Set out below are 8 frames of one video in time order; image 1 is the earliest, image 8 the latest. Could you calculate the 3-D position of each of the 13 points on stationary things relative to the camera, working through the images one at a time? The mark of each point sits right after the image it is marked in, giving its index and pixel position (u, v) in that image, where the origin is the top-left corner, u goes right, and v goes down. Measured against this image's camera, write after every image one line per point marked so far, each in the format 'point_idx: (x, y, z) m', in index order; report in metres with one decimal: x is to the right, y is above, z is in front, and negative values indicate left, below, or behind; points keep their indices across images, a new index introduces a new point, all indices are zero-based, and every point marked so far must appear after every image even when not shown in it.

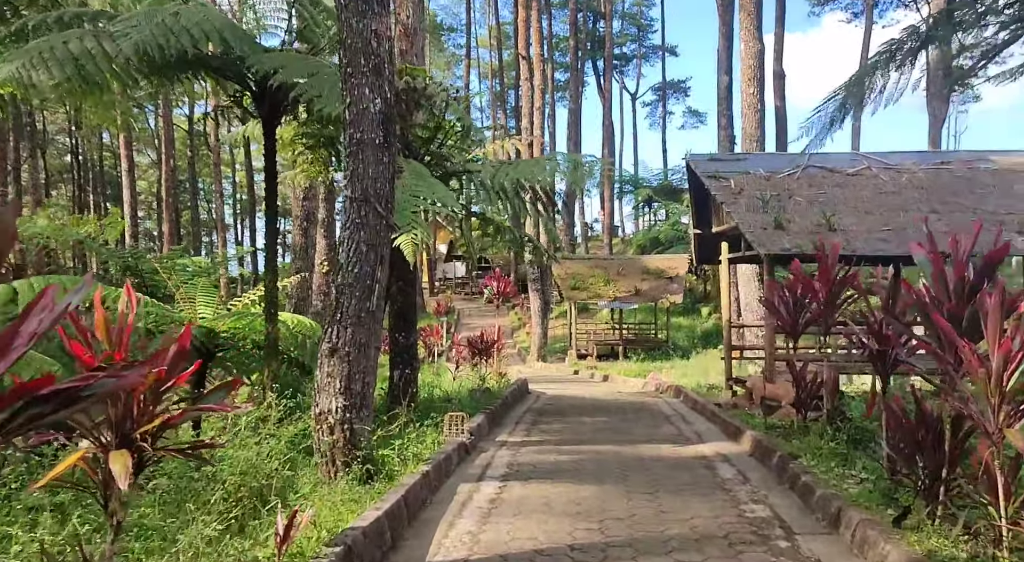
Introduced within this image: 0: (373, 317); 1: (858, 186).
0: (-0.9, -0.2, +6.5) m
1: (+4.2, +1.2, +12.7) m
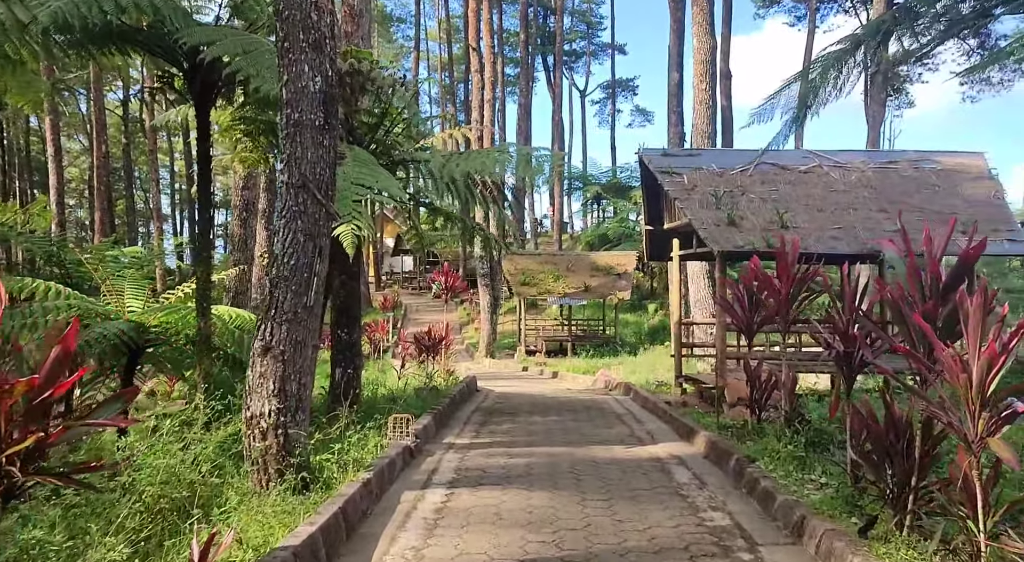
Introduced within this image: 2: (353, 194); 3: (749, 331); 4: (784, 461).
0: (-1.2, -0.2, +6.1) m
1: (+3.6, +1.2, +12.5) m
2: (-1.3, +0.7, +8.0) m
3: (+2.1, -0.5, +9.2) m
4: (+1.8, -1.2, +6.8) m
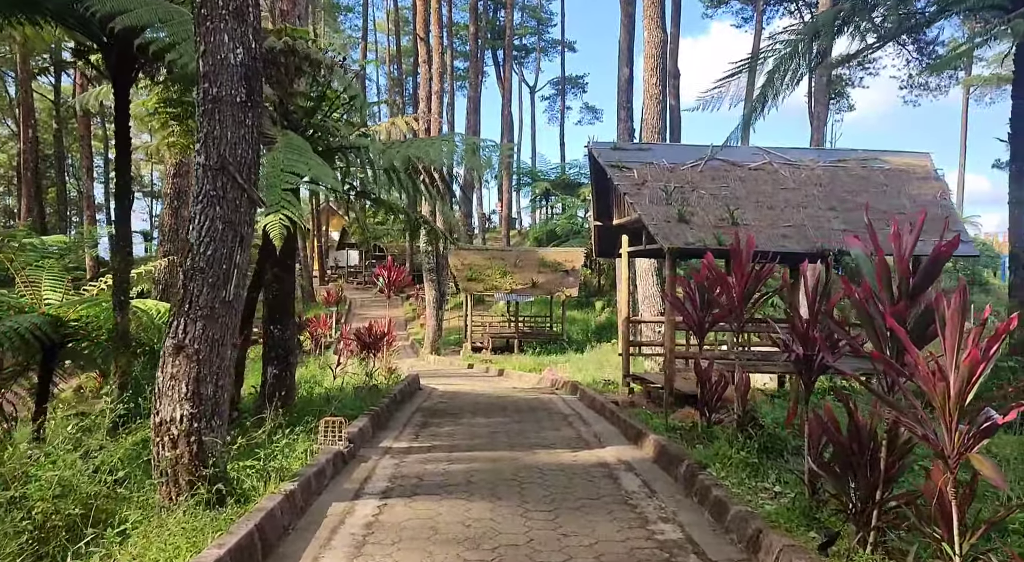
0: (-1.5, -0.2, +5.6) m
1: (+3.0, +1.2, +12.3) m
2: (-1.7, +0.7, +7.5) m
3: (+1.6, -0.4, +8.8) m
4: (+1.4, -1.2, +6.4) m
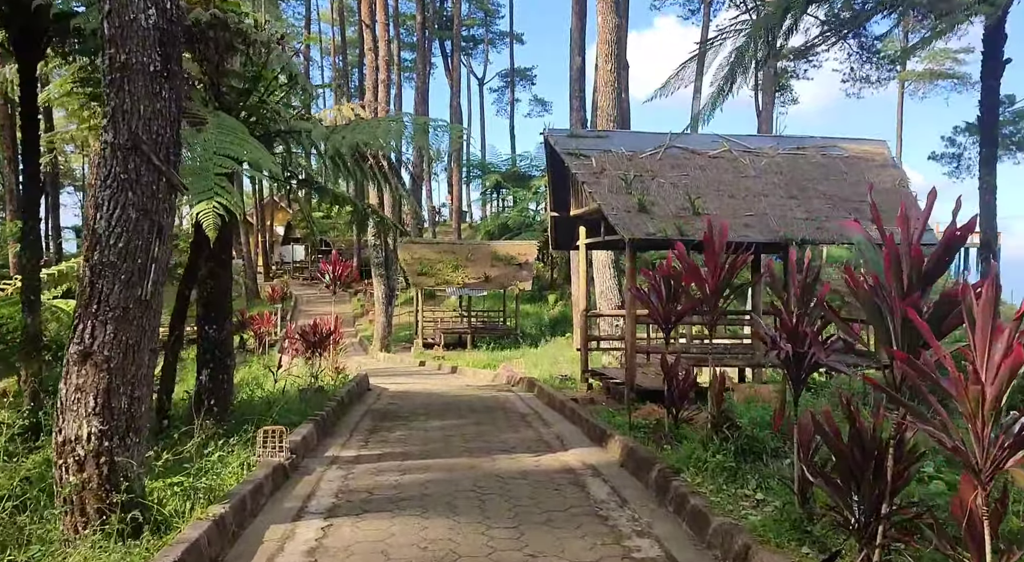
0: (-1.7, -0.1, +4.9) m
1: (+2.4, +1.3, +11.8) m
2: (-2.0, +0.7, +6.8) m
3: (+1.2, -0.4, +8.3) m
4: (+1.2, -1.1, +5.9) m
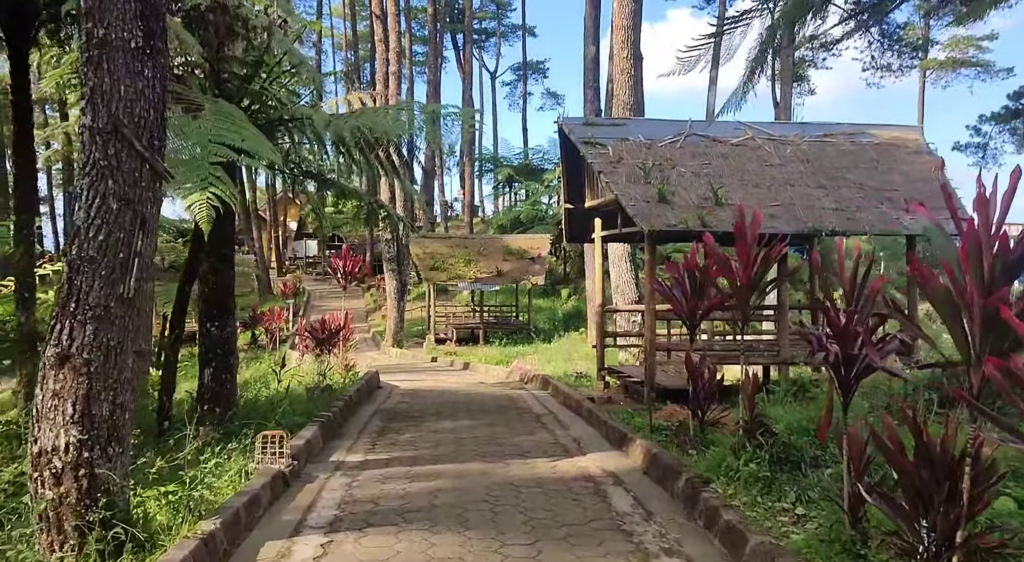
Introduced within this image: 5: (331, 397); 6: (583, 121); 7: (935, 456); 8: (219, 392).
0: (-1.7, -0.1, +4.5) m
1: (+2.6, +1.4, +11.3) m
2: (-1.9, +0.8, +6.4) m
3: (+1.4, -0.3, +7.9) m
4: (+1.3, -1.1, +5.5) m
5: (-1.9, -1.2, +11.1) m
6: (+0.8, +1.9, +12.0) m
7: (+1.6, -0.6, +3.9) m
8: (-2.6, -1.0, +9.3) m
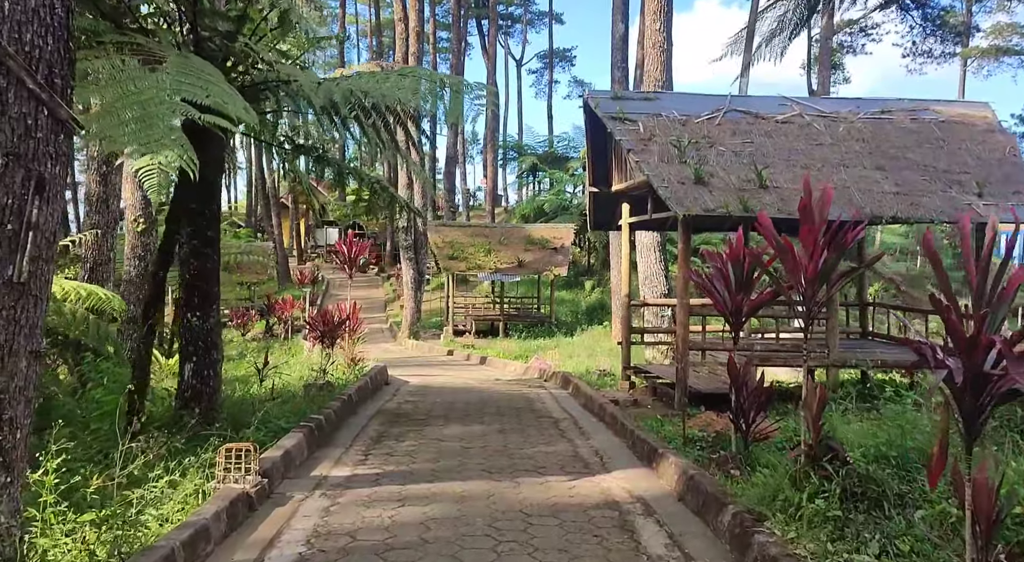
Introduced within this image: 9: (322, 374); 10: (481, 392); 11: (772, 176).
0: (-1.6, 0.0, +3.5) m
1: (+2.8, +1.5, +10.2) m
2: (-1.8, +0.9, +5.4) m
3: (+1.5, -0.3, +6.8) m
4: (+1.3, -1.0, +4.4) m
5: (-1.8, -1.1, +10.1) m
6: (+1.0, +2.0, +10.9) m
7: (+1.6, -0.6, +2.8) m
8: (-2.5, -0.9, +8.3) m
9: (-2.1, -1.0, +11.3) m
10: (-0.4, -1.4, +12.5) m
11: (+2.4, +1.0, +9.4) m
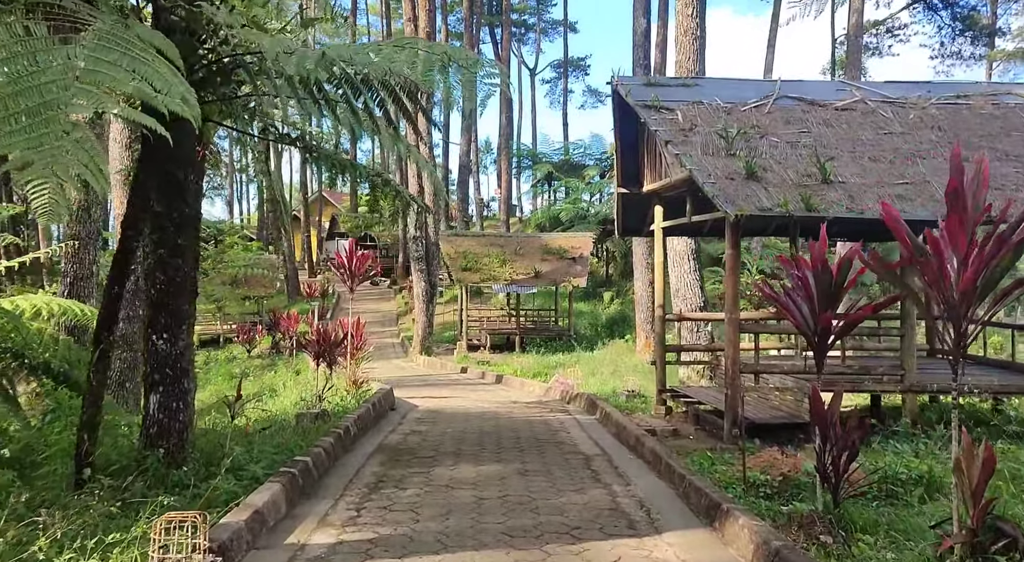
0: (-1.6, -0.1, +2.2) m
1: (+2.9, +1.4, +8.8) m
2: (-1.7, +0.8, +4.1) m
3: (+1.6, -0.3, +5.4) m
4: (+1.4, -1.1, +3.0) m
5: (-1.6, -1.2, +8.8) m
6: (+1.2, +1.9, +9.6) m
7: (+1.6, -0.6, +1.4) m
8: (-2.3, -1.0, +7.0) m
9: (-1.9, -1.2, +10.0) m
10: (-0.2, -1.5, +11.2) m
11: (+2.5, +0.9, +8.1) m
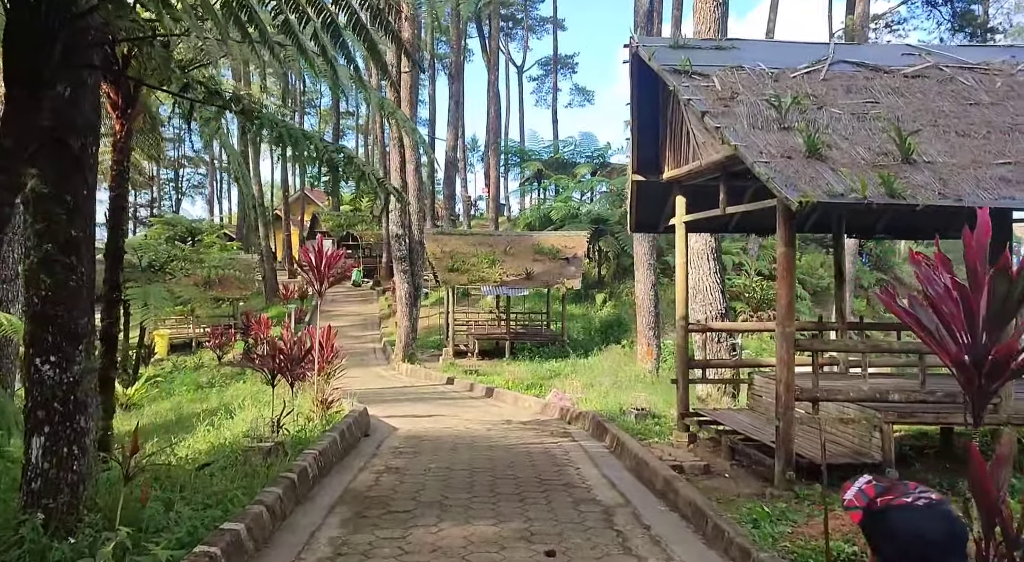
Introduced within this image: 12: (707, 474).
0: (-1.5, -0.1, +0.5) m
1: (+2.9, +1.3, +7.2) m
2: (-1.7, +0.8, +2.4) m
3: (+1.6, -0.3, +3.7) m
4: (+1.5, -1.1, +1.4) m
5: (-1.6, -1.3, +7.0) m
6: (+1.2, +1.8, +7.9) m
7: (+1.7, -0.6, -0.3) m
8: (-2.3, -1.0, +5.3) m
9: (-1.9, -1.2, +8.3) m
10: (-0.2, -1.5, +9.5) m
11: (+2.5, +0.8, +6.4) m
12: (+1.4, -1.4, +7.4) m
